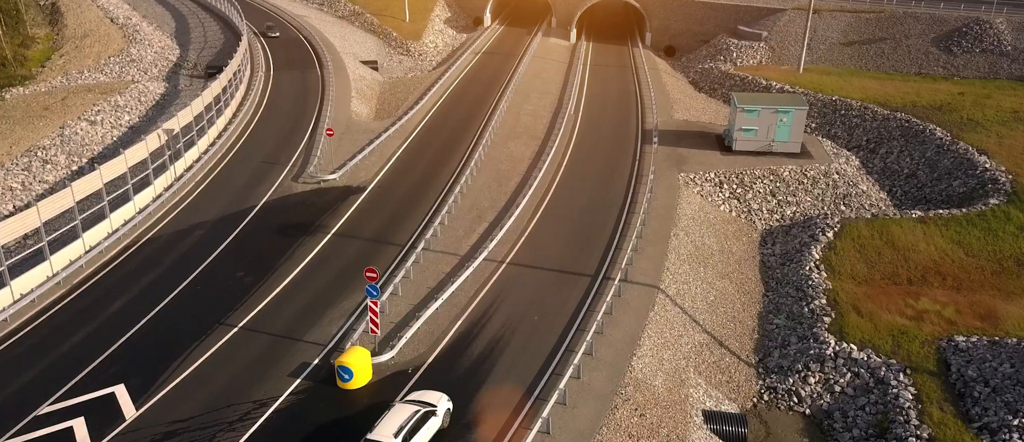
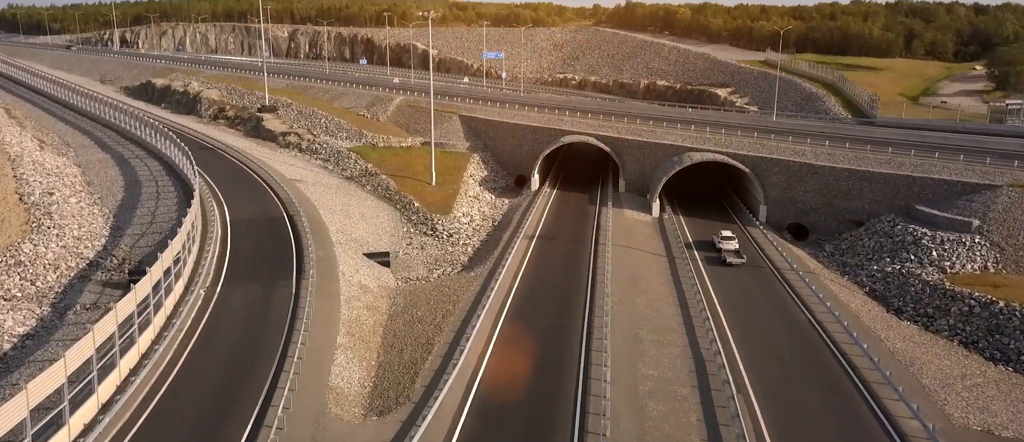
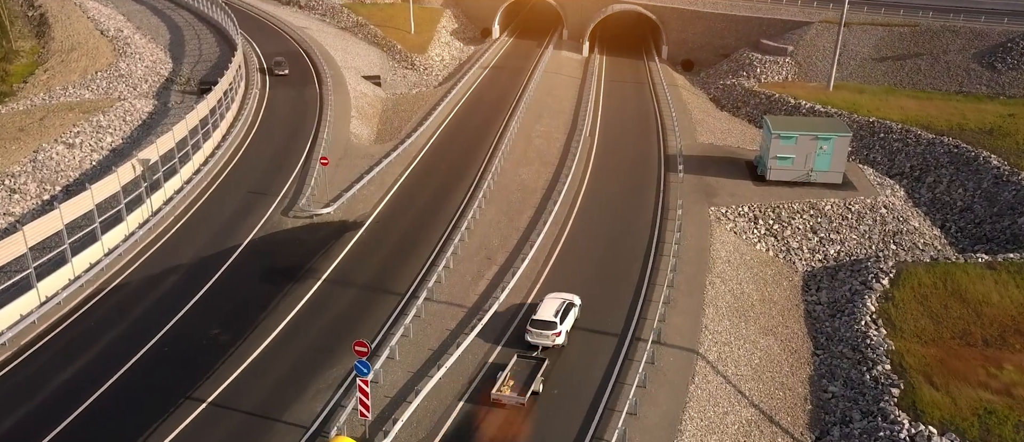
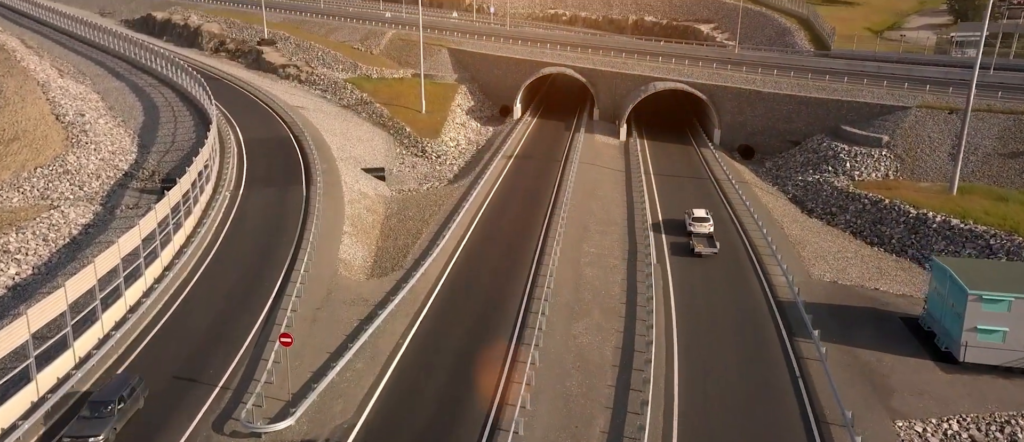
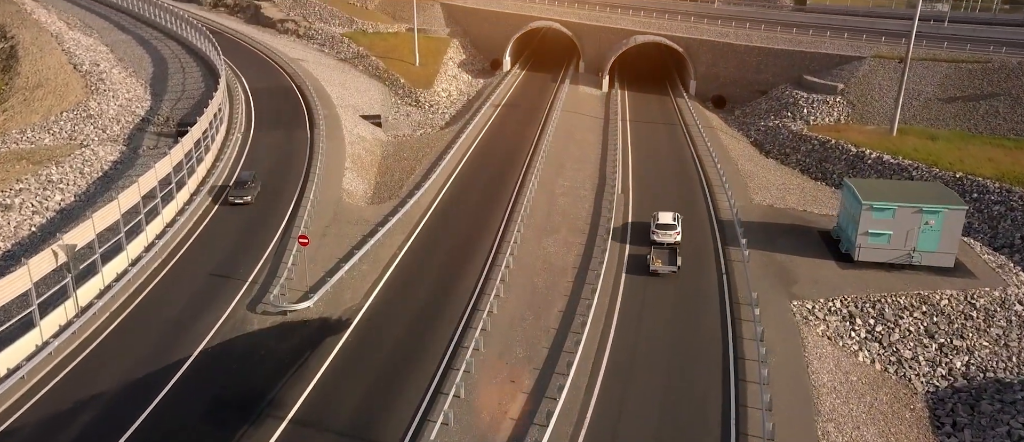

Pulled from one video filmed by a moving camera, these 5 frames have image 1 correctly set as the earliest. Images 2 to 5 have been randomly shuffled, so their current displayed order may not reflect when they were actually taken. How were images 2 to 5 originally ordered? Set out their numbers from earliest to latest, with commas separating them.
3, 5, 4, 2
